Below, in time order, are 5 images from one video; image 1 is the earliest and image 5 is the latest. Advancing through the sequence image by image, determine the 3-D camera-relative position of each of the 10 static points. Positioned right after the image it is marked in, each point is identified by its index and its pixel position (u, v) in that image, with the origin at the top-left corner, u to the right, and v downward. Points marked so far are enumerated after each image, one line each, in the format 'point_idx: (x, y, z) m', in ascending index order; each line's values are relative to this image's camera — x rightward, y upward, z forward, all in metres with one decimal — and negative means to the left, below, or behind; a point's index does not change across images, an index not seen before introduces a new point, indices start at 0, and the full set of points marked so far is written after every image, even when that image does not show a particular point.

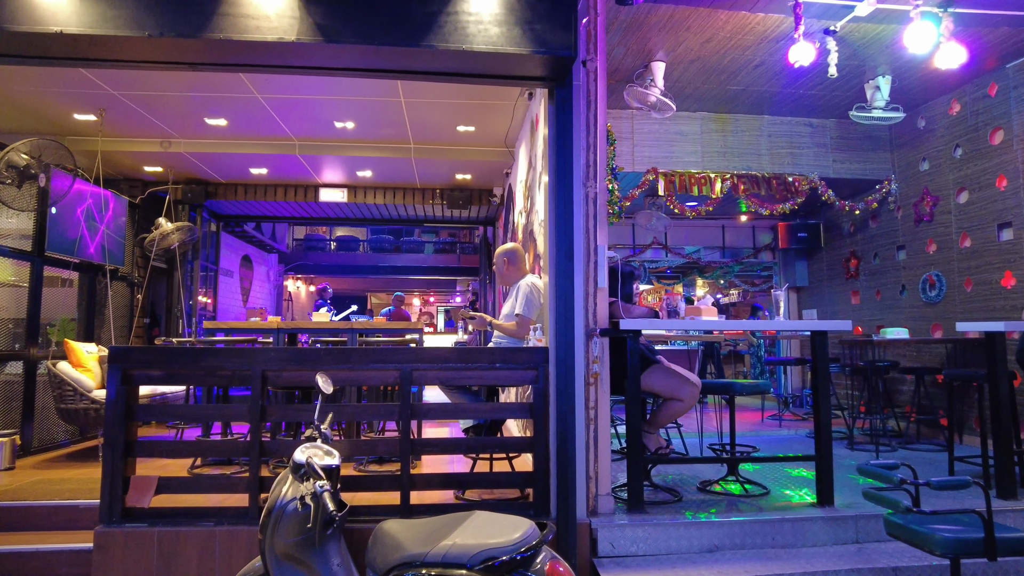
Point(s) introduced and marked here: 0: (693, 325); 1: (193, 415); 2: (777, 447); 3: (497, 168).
0: (+1.1, -0.2, +3.9) m
1: (-1.7, -0.7, +3.6) m
2: (+2.4, -1.5, +6.0) m
3: (-0.2, +1.3, +7.4) m
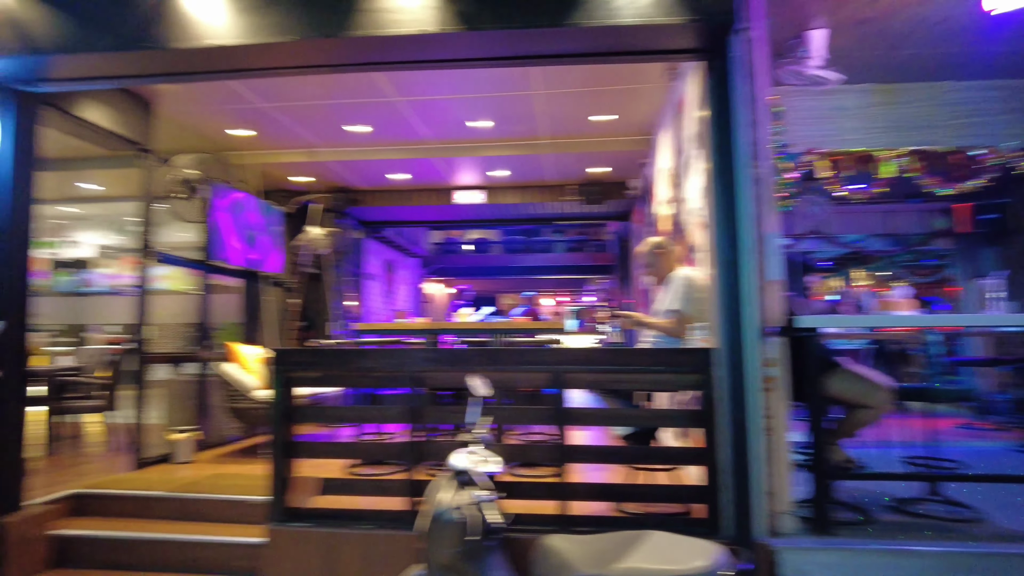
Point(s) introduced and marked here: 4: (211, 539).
0: (+1.9, -0.2, +3.4) m
1: (-0.9, -0.7, +3.6) m
2: (+3.7, -1.4, +5.1) m
3: (+1.3, +1.4, +7.0) m
4: (-1.7, -1.4, +3.7) m
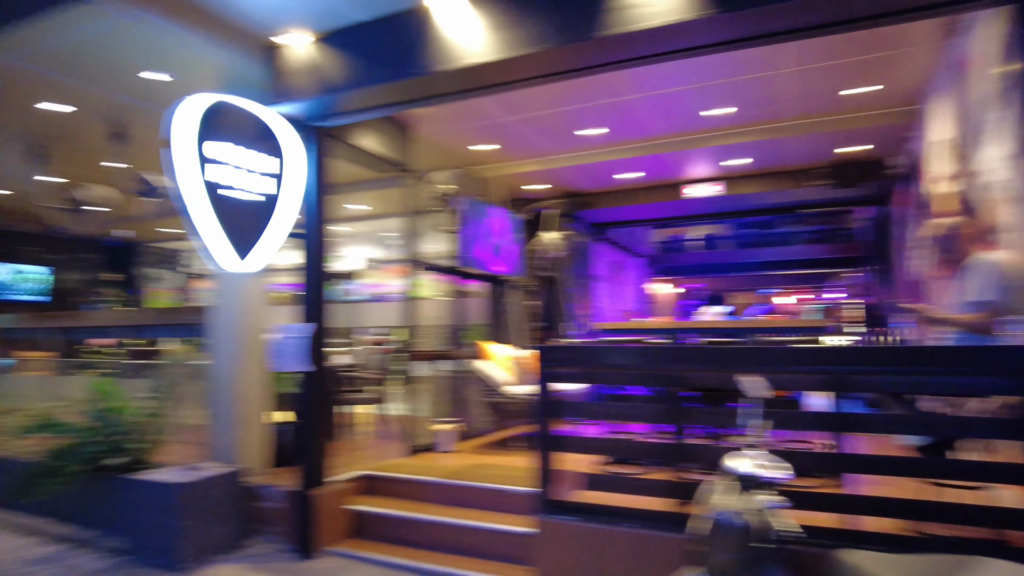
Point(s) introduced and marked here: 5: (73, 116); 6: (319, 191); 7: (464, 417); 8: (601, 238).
0: (+3.1, -0.1, +2.5) m
1: (+0.5, -0.7, +3.6) m
2: (+5.4, -1.2, +3.6) m
3: (+3.6, +1.5, +6.2) m
4: (-0.2, -1.4, +3.9) m
5: (-3.5, +1.4, +5.2) m
6: (-1.2, +0.6, +4.2) m
7: (-0.4, -1.2, +6.1) m
8: (+1.3, +0.7, +9.7) m
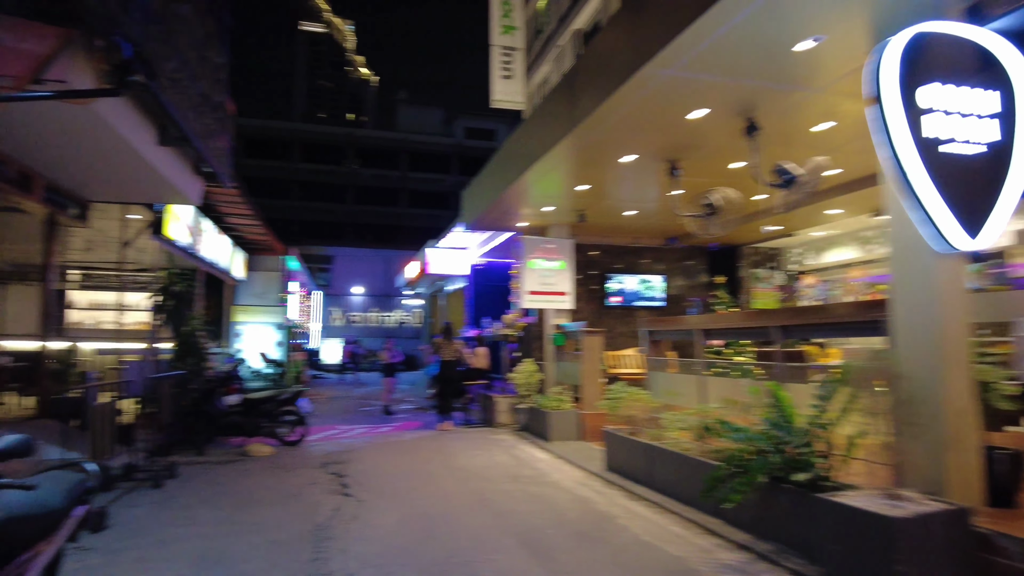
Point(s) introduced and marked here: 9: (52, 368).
0: (+4.3, +0.3, -1.4) m
1: (+3.3, -0.5, +1.2) m
2: (+6.8, -0.7, -2.2) m
3: (+7.2, +1.9, +0.9) m
4: (+3.1, -1.2, +1.9) m
5: (+1.6, +1.3, +5.3) m
6: (+2.4, +0.7, +2.9) m
7: (+4.5, -1.0, +3.7) m
8: (+8.1, +1.2, +4.9) m
9: (-5.6, -1.0, +8.0) m
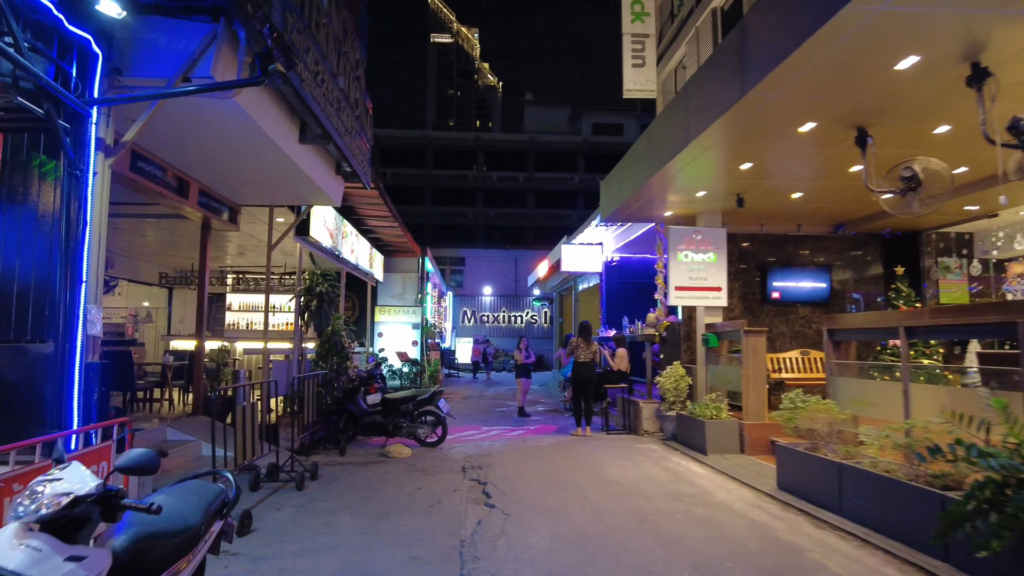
0: (+4.1, +0.4, -2.7) m
1: (+3.6, -0.4, 0.0) m
2: (+6.4, -0.6, -4.0) m
3: (+7.3, +2.1, -1.1) m
4: (+3.6, -1.1, +0.8) m
5: (+2.6, +1.4, +4.3) m
6: (+3.1, +0.8, +1.9) m
7: (+5.3, -0.9, +2.2) m
8: (+9.0, +1.3, +2.8) m
9: (-3.8, -1.0, +8.4) m
